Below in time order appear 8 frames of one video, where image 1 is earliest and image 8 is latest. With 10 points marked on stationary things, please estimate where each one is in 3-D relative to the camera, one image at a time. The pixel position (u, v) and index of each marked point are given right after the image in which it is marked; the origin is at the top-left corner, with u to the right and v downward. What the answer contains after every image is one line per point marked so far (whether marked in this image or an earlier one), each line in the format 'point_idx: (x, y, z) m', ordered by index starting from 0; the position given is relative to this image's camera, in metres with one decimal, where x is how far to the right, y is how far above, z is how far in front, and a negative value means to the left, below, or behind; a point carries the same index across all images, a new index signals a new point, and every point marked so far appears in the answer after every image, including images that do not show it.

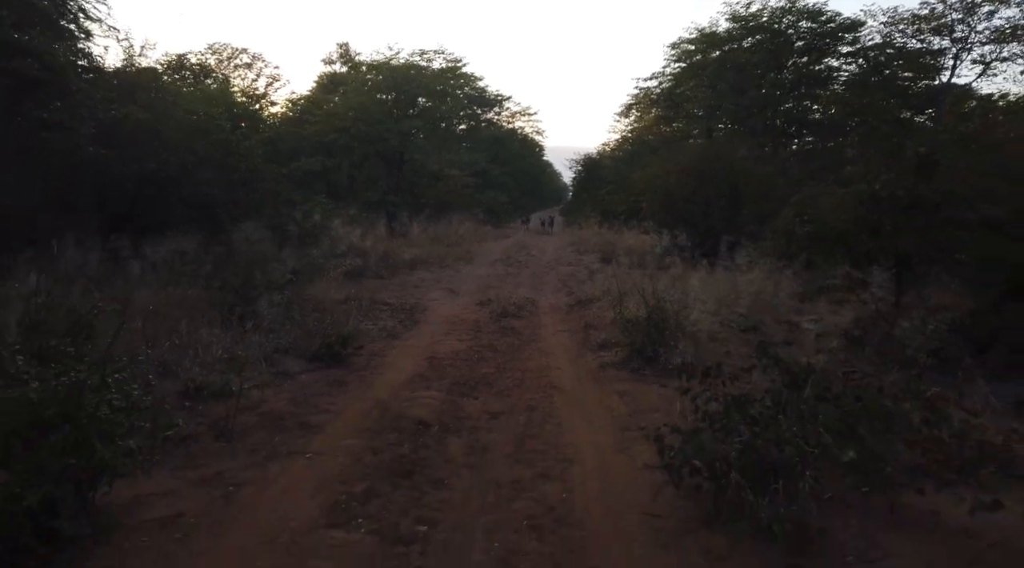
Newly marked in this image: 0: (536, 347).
0: (+0.3, -0.8, +9.9) m
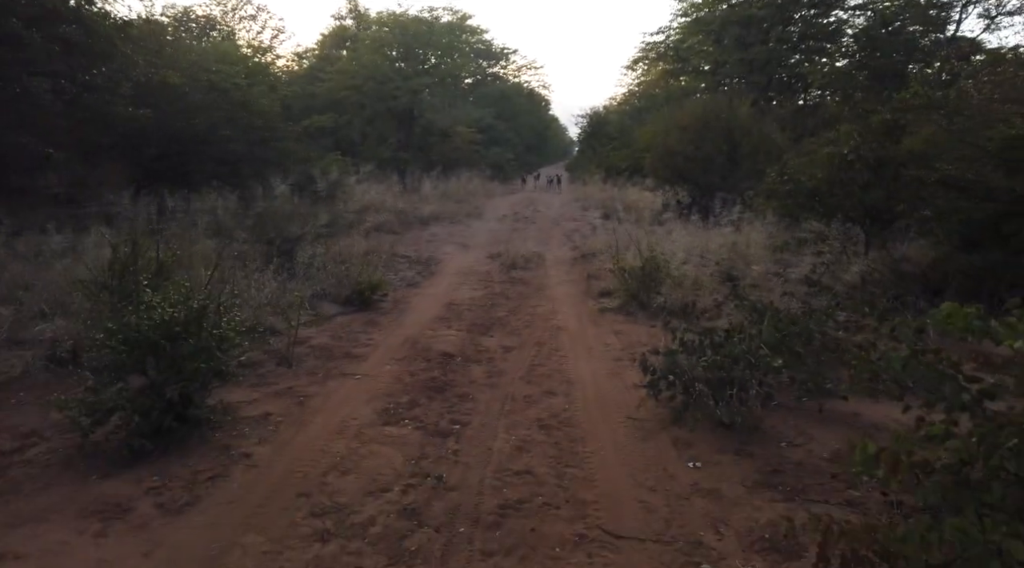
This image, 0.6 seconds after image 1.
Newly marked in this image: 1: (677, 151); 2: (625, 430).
0: (+0.4, -0.2, +11.1) m
1: (+3.4, +2.6, +16.5) m
2: (+0.7, -0.9, +5.5) m
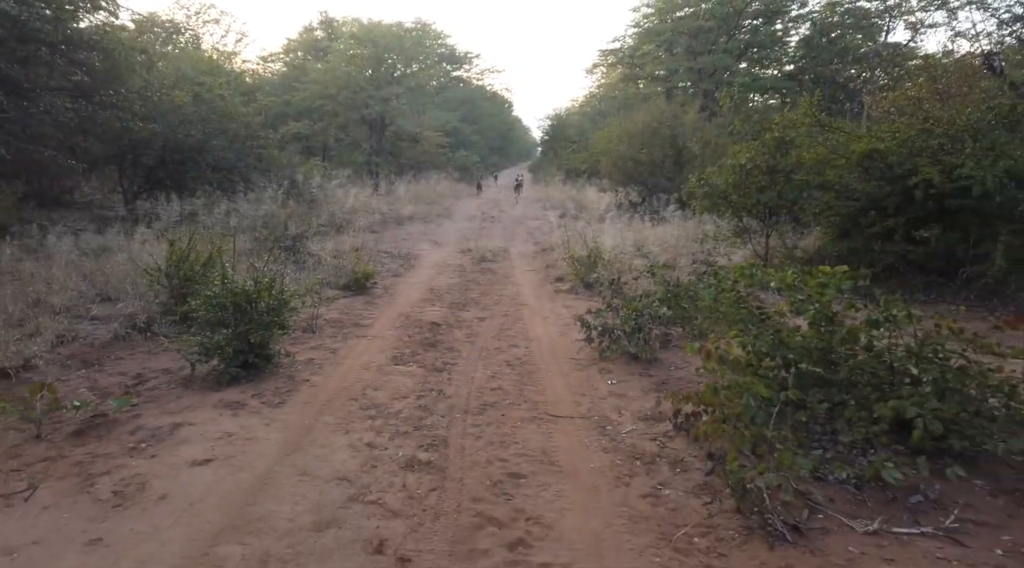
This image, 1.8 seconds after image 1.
0: (-0.1, 0.0, +13.4) m
1: (+2.7, +2.9, +19.0) m
2: (+0.5, -0.7, +7.9) m
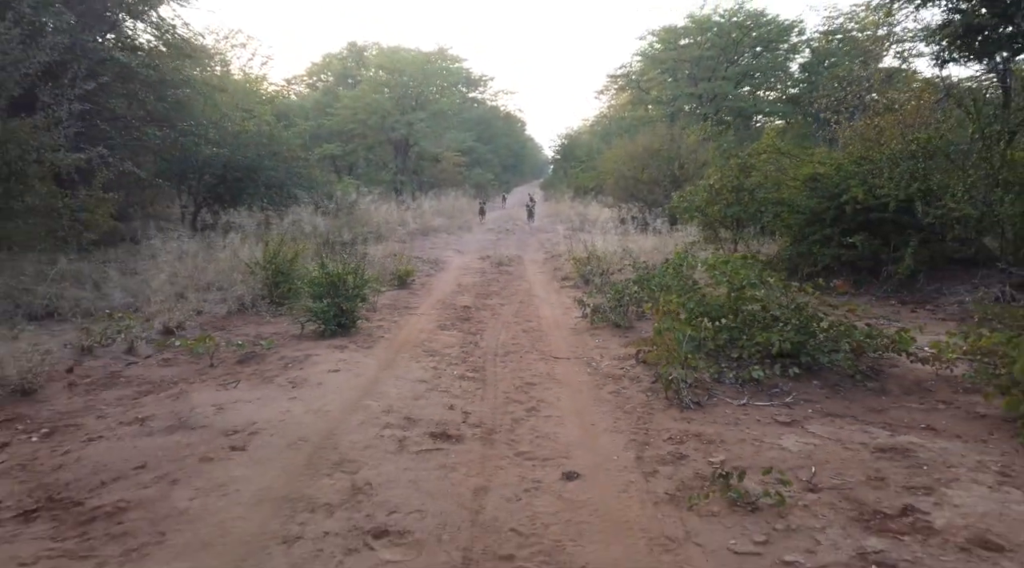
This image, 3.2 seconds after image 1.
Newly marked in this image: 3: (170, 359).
0: (+0.2, +0.1, +16.4) m
1: (+3.0, +2.8, +21.9) m
2: (+0.7, -0.6, +10.8) m
3: (-3.6, -0.8, +8.8) m
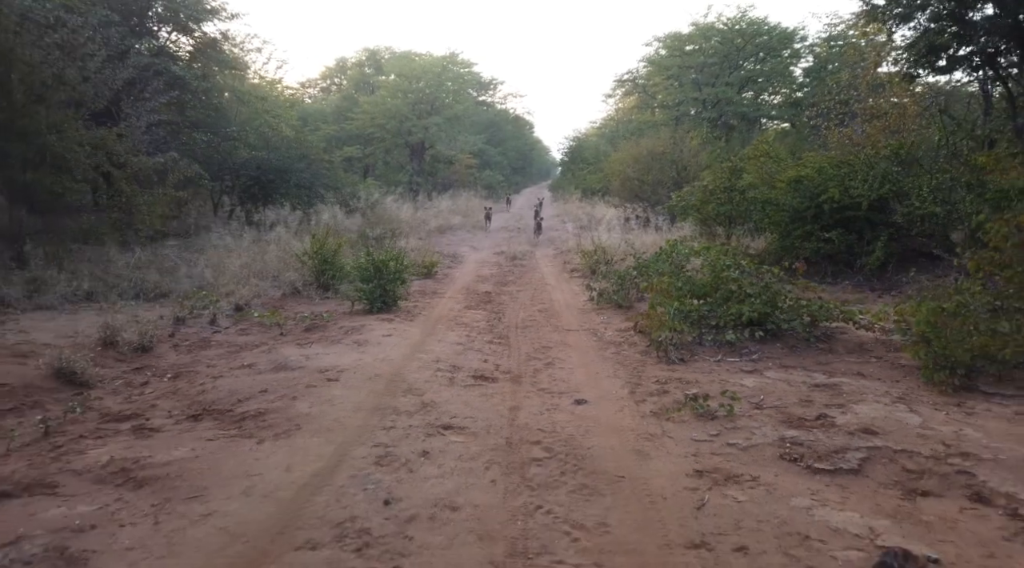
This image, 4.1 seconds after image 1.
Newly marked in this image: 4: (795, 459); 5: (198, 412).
0: (+0.5, +0.3, +18.2) m
1: (+3.4, +2.9, +23.7) m
2: (+0.9, -0.4, +12.6) m
3: (-3.3, -0.5, +10.7) m
4: (+1.7, -1.1, +5.3) m
5: (-2.3, -1.0, +6.4) m
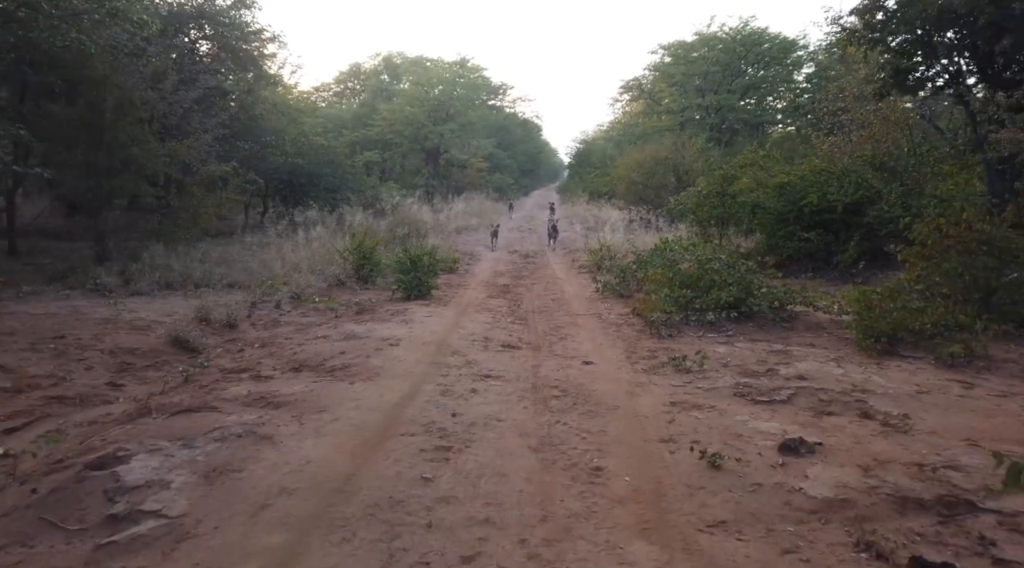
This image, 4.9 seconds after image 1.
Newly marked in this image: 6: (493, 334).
0: (+0.8, +0.4, +20.2) m
1: (+3.8, +3.0, +25.7) m
2: (+1.2, -0.2, +14.6) m
3: (-3.1, -0.4, +12.7) m
4: (+2.0, -0.9, +7.2) m
5: (-2.1, -0.8, +8.4) m
6: (-0.2, -0.6, +10.6) m
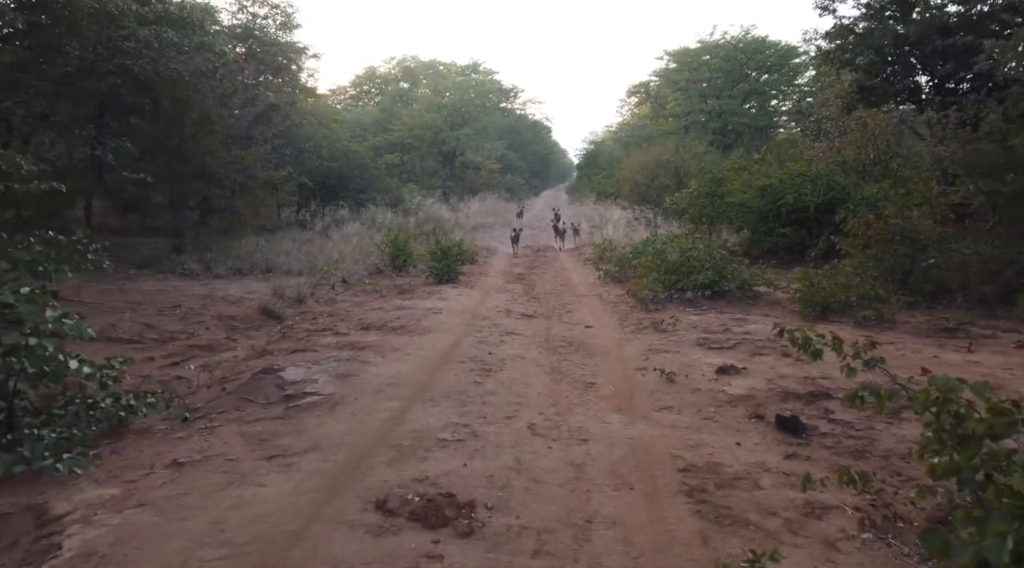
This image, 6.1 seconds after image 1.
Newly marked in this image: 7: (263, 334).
0: (+1.2, +0.6, +22.7) m
1: (+4.2, +3.3, +28.2) m
2: (+1.5, 0.0, +17.1) m
3: (-2.8, -0.1, +15.3) m
4: (+2.2, -0.7, +9.8) m
5: (-1.9, -0.5, +11.0) m
6: (0.0, -0.4, +13.2) m
7: (-3.2, -0.6, +10.9) m
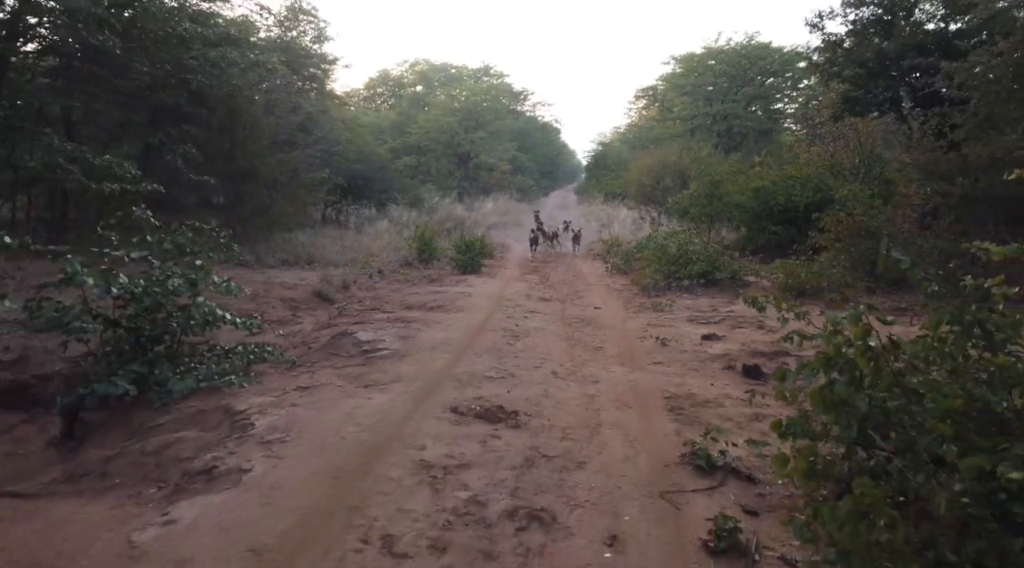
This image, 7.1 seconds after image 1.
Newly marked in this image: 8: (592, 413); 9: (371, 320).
0: (+1.6, +0.8, +24.7) m
1: (+4.7, +3.5, +30.1) m
2: (+1.9, +0.2, +19.1) m
3: (-2.4, +0.1, +17.3) m
4: (+2.5, -0.5, +11.7) m
5: (-1.6, -0.3, +13.0) m
6: (+0.3, -0.2, +15.1) m
7: (-2.9, -0.4, +12.9) m
8: (+0.6, -1.0, +6.9) m
9: (-1.9, -0.5, +11.5) m
